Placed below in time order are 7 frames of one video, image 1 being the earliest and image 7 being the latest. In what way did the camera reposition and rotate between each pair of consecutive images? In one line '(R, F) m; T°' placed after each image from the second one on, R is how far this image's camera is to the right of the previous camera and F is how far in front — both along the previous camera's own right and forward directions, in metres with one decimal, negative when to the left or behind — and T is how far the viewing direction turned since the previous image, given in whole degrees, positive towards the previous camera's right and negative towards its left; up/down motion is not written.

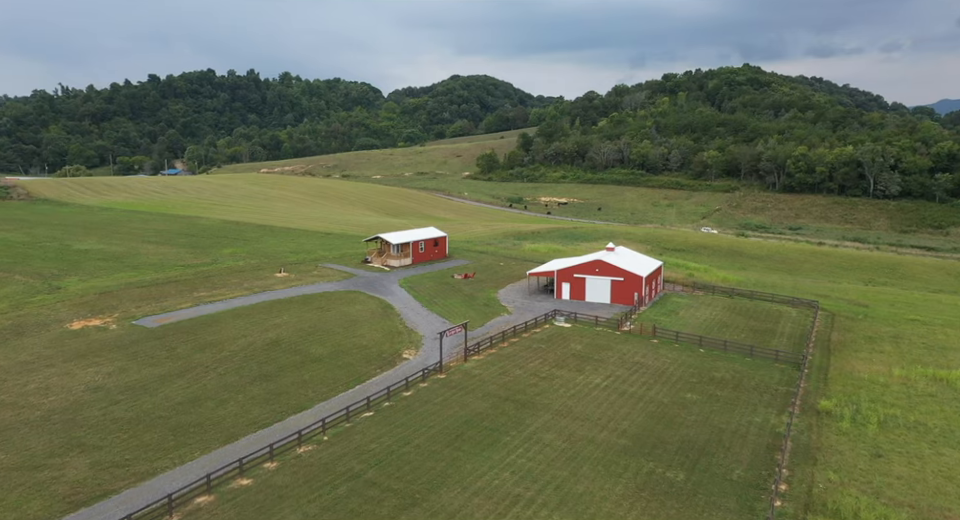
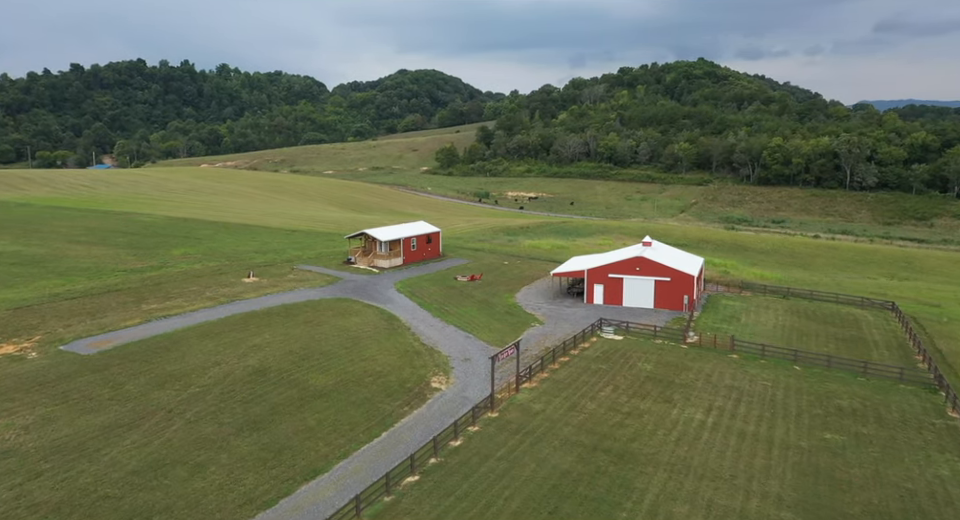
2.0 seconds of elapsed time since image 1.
(-4.5, +7.6) m; +5°
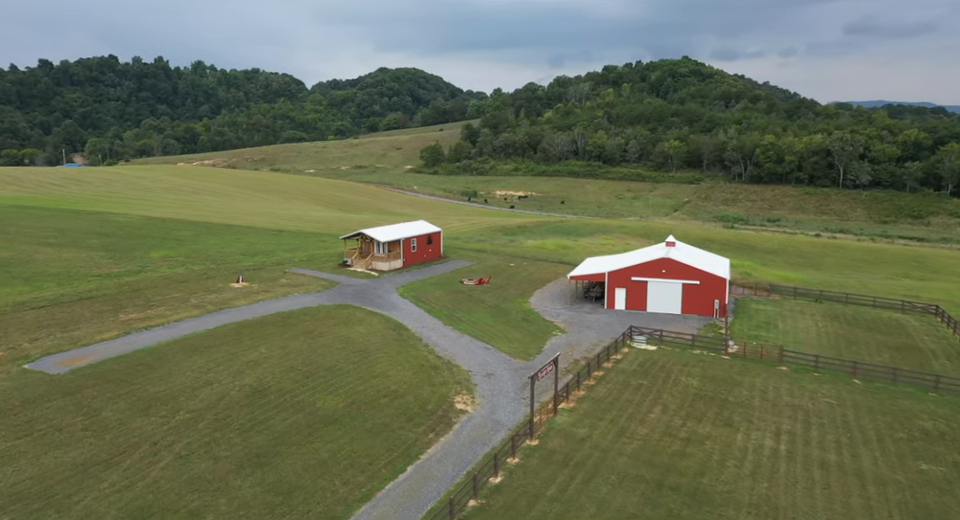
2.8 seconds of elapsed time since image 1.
(-2.0, +3.1) m; +2°
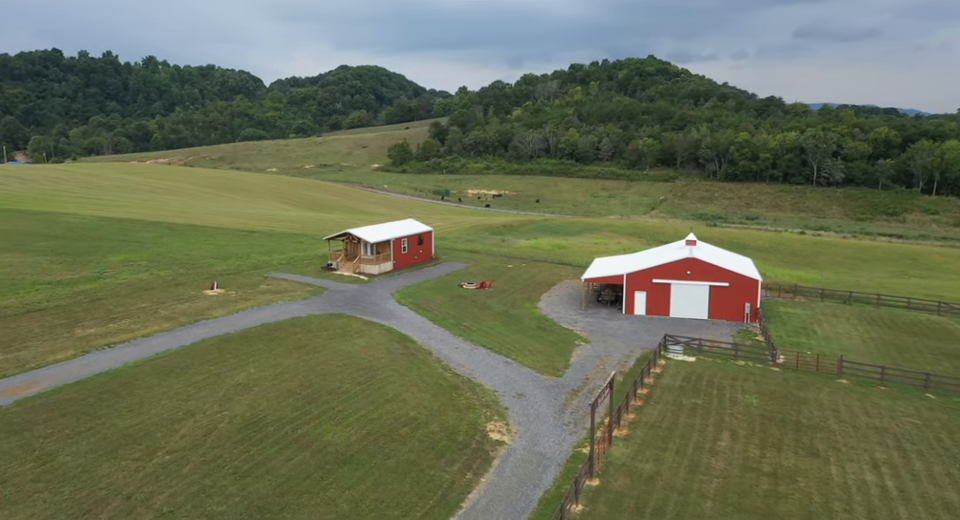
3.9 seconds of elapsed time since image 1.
(-2.5, +3.5) m; +4°
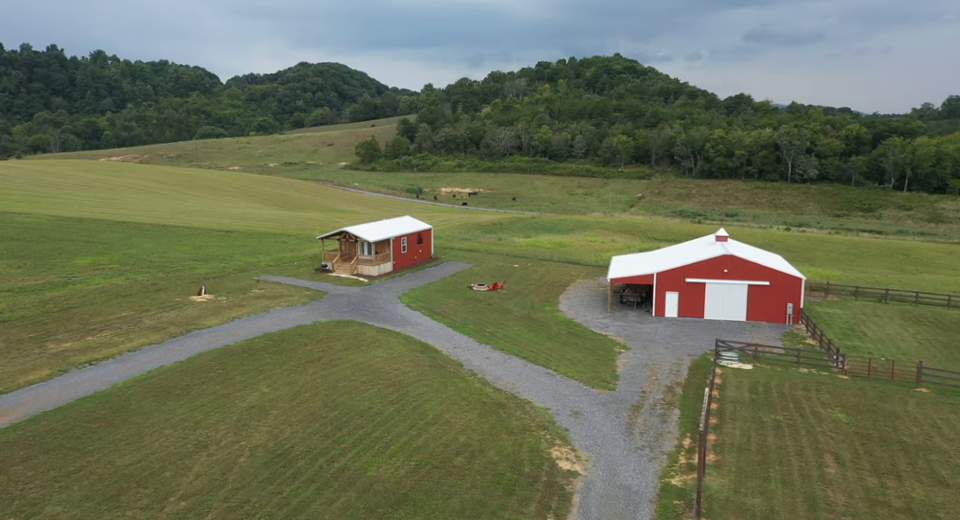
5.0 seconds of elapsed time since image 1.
(-3.0, +2.8) m; +4°
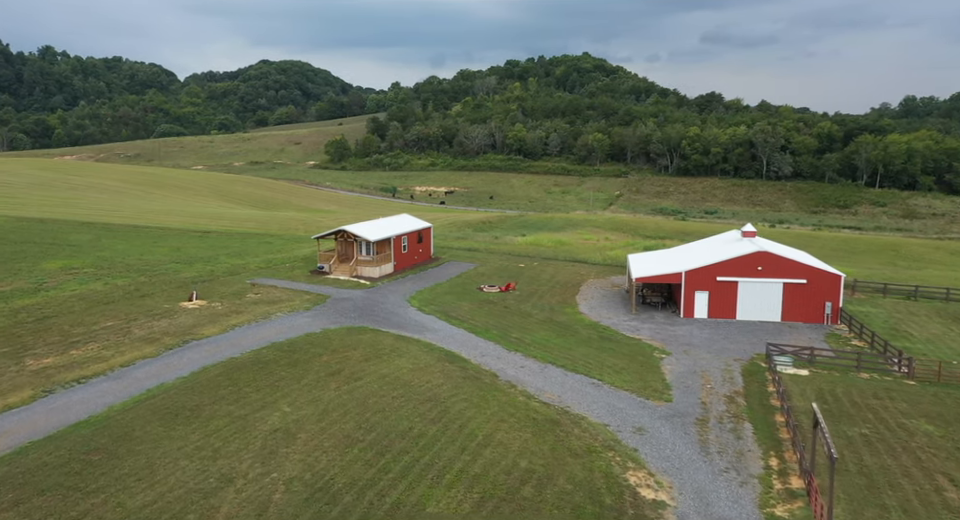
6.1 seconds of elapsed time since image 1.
(-2.7, +2.2) m; +3°
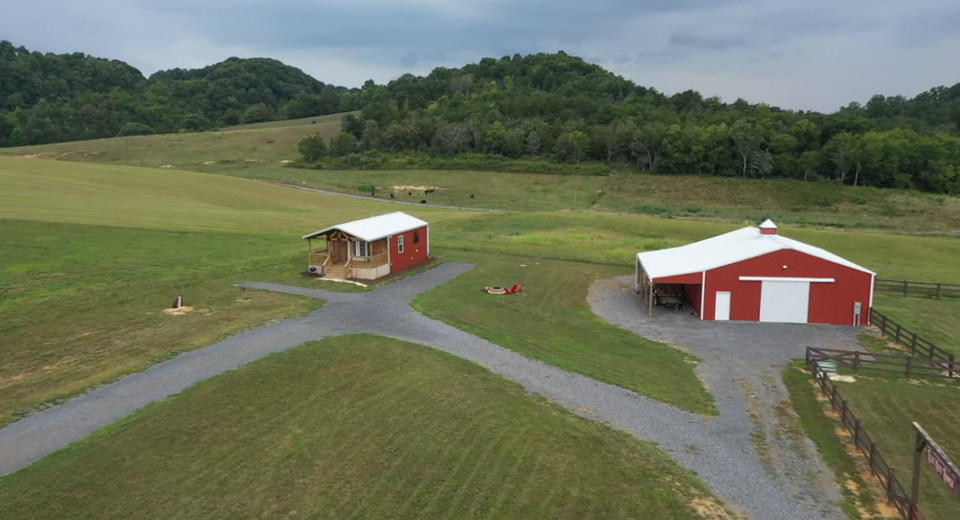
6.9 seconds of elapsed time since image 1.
(-1.7, +2.0) m; +3°
